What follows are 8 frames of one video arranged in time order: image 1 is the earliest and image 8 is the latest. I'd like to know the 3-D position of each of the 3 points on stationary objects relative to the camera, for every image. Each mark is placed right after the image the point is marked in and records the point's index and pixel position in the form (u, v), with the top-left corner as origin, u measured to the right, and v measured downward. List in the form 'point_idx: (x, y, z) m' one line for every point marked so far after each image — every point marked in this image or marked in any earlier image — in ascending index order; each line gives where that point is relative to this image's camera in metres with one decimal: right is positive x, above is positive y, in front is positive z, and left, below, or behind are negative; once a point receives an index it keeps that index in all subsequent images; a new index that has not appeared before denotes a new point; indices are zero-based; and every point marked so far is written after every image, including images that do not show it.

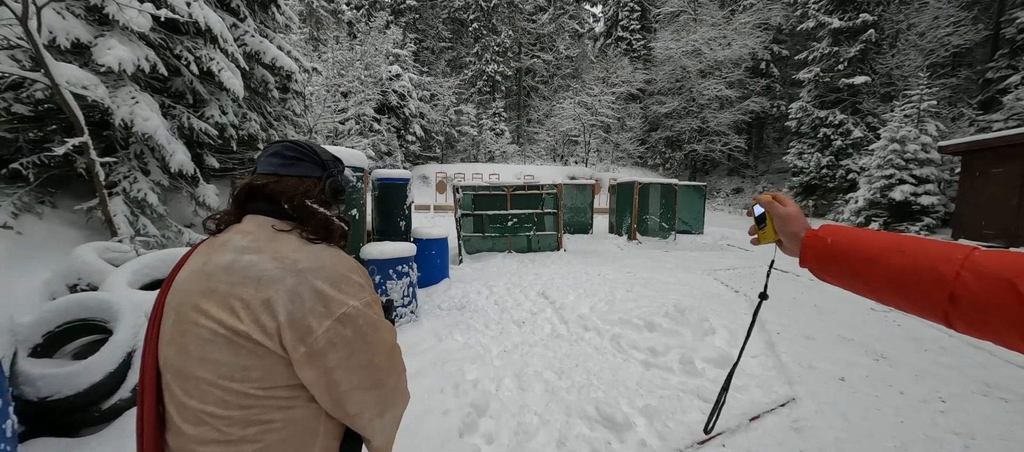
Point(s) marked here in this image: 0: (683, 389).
0: (+1.5, -1.4, +3.1) m
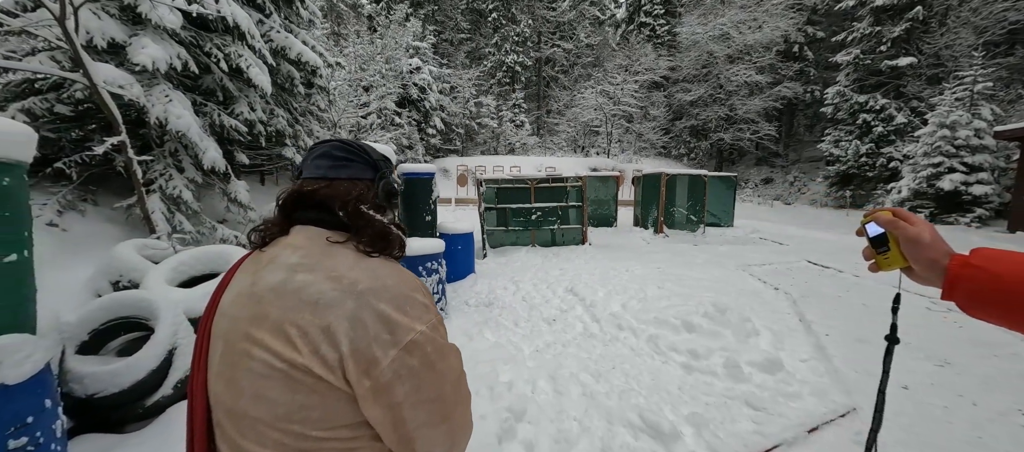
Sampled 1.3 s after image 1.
0: (+1.8, -1.4, +2.9) m
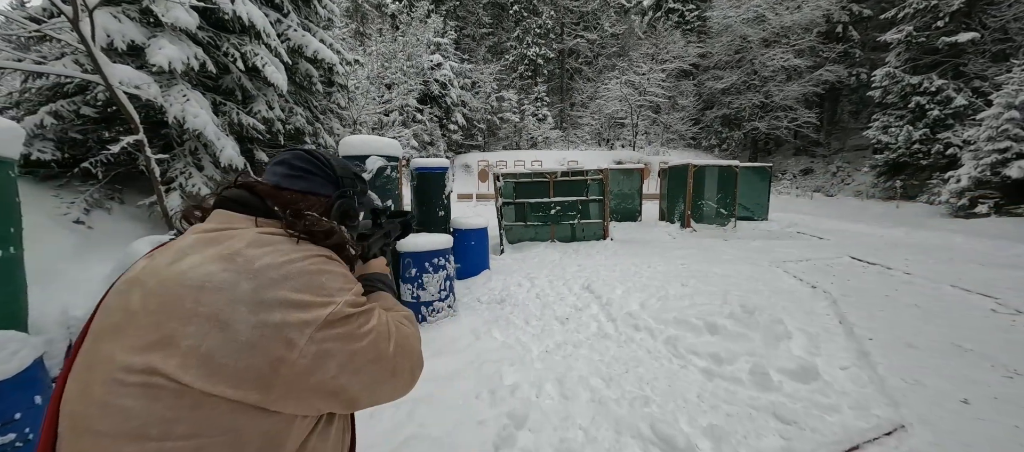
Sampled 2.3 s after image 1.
0: (+1.8, -1.3, +2.6) m
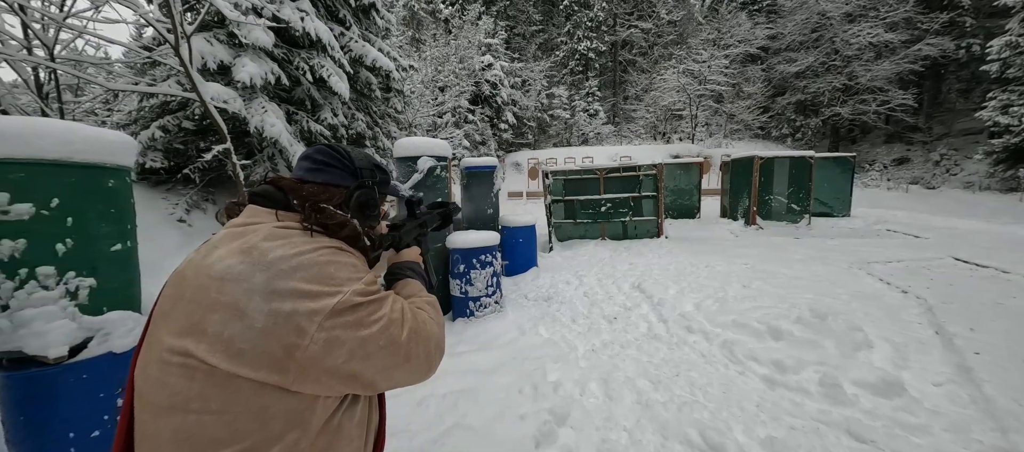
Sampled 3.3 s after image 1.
0: (+2.1, -1.3, +2.4) m
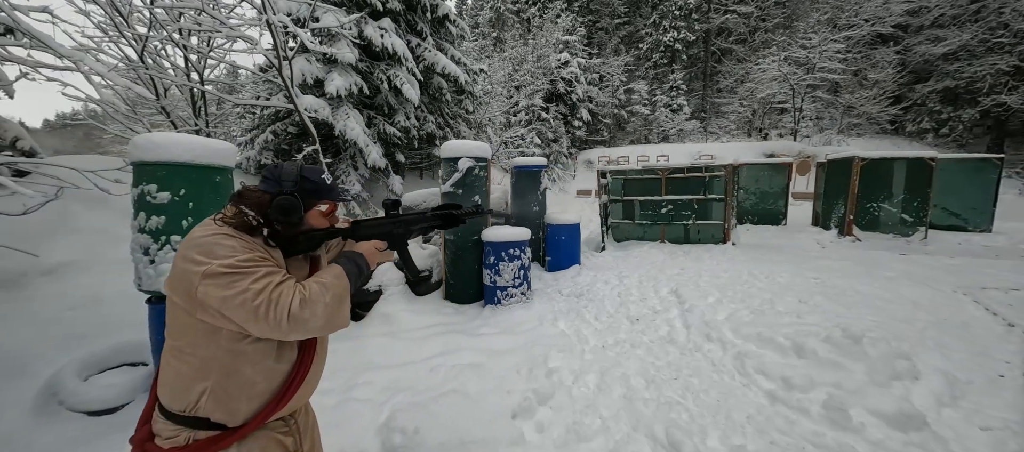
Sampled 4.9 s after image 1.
0: (+1.9, -1.4, +2.3) m
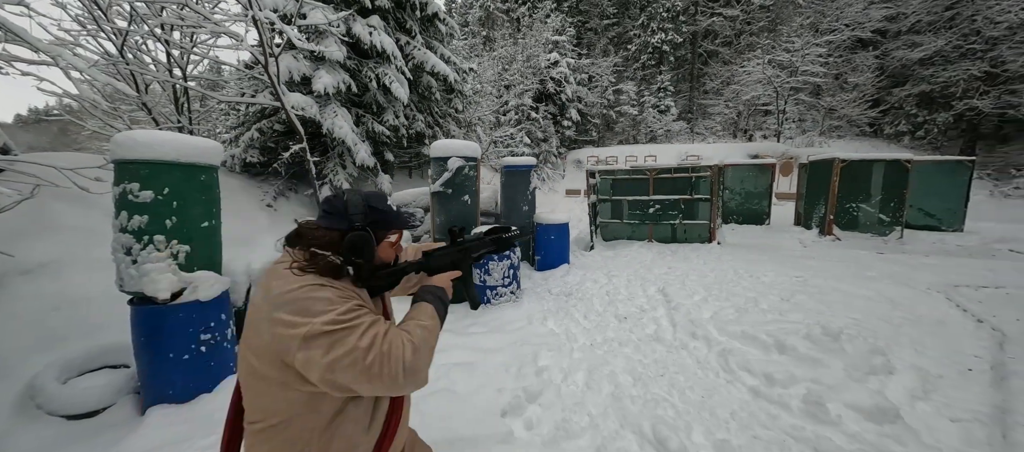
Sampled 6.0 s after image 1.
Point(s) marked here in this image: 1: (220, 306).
0: (+1.9, -1.4, +2.4) m
1: (-2.3, -0.6, +2.8) m
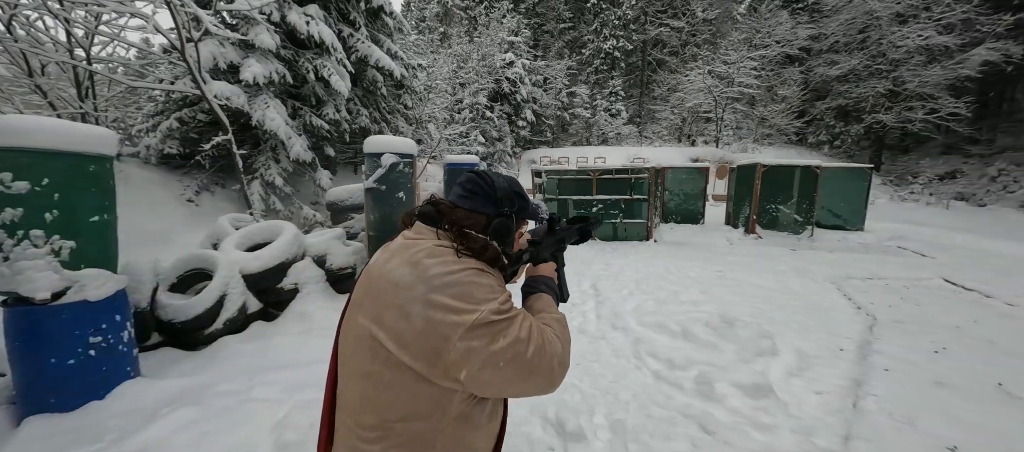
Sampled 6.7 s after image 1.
0: (+1.2, -1.3, +2.6) m
1: (-2.9, -0.6, +2.6) m
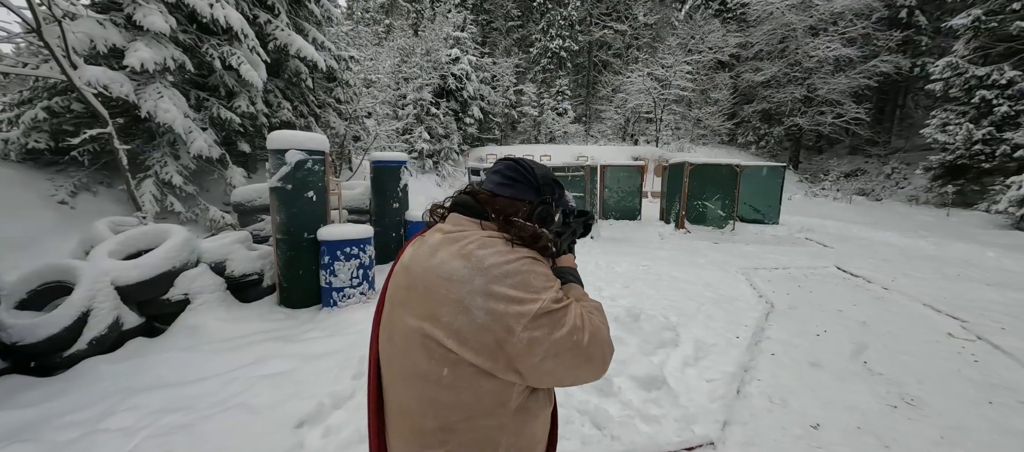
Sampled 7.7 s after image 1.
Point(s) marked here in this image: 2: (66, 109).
0: (+0.5, -1.3, +2.6) m
1: (-3.6, -0.6, +2.2) m
2: (-6.1, +1.6, +4.9) m
